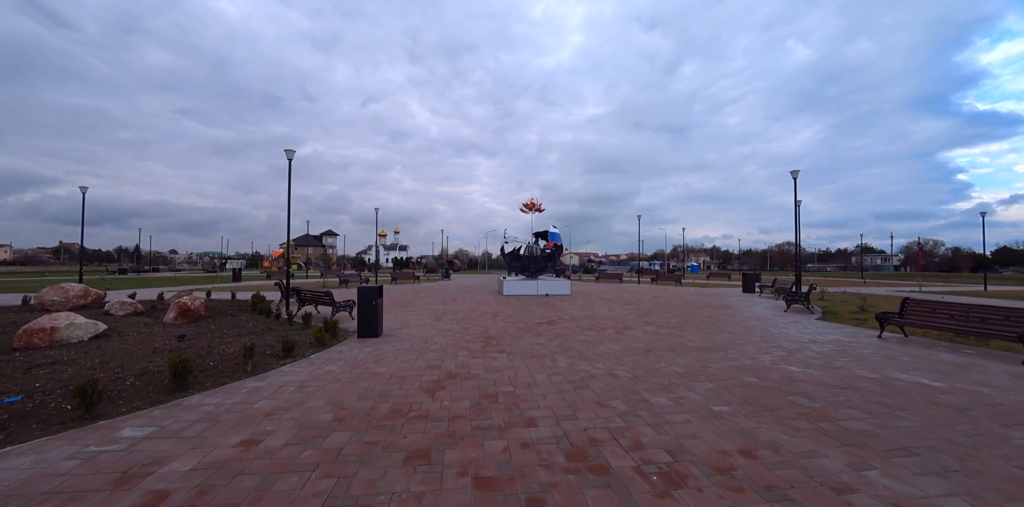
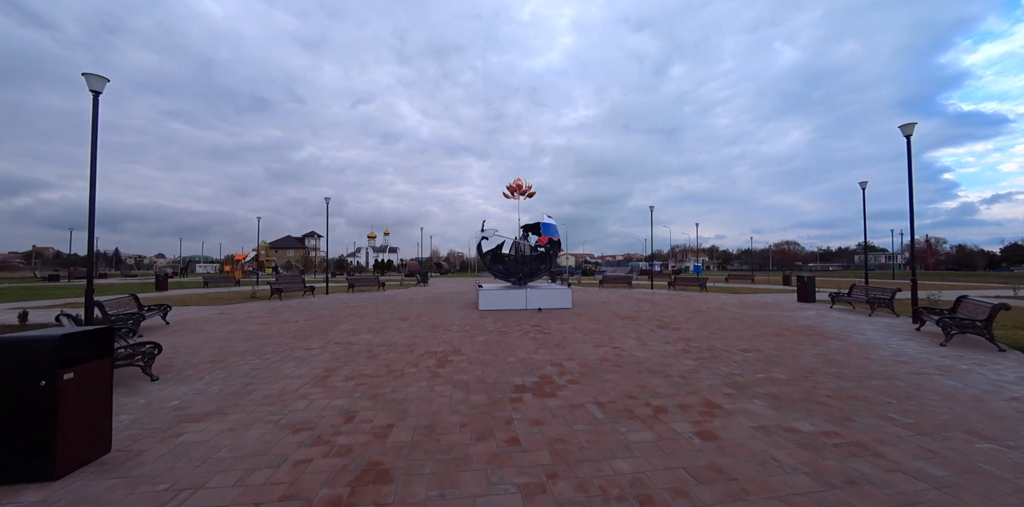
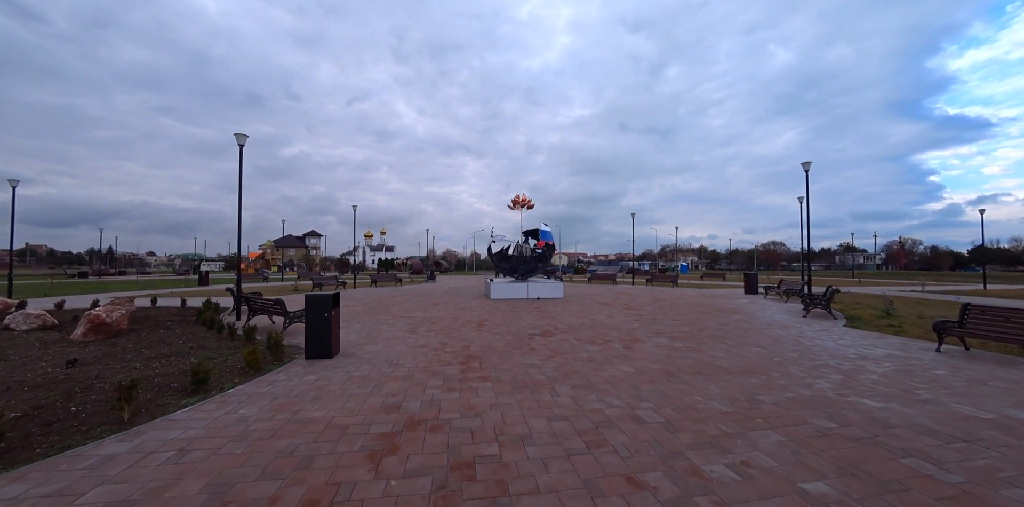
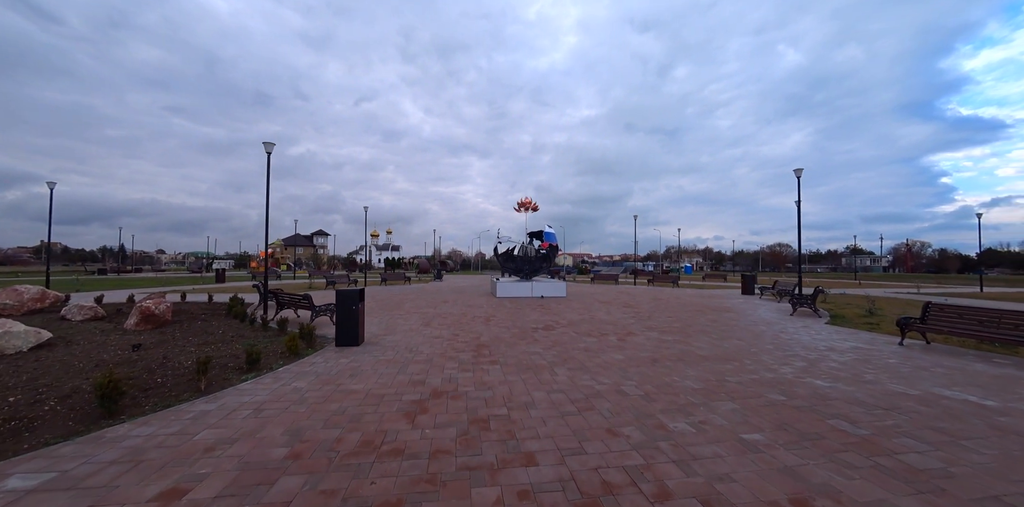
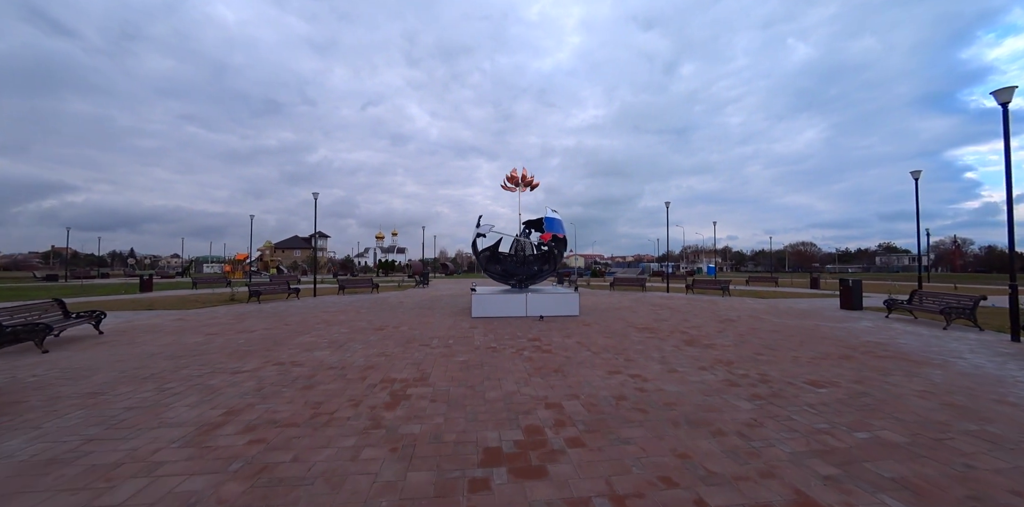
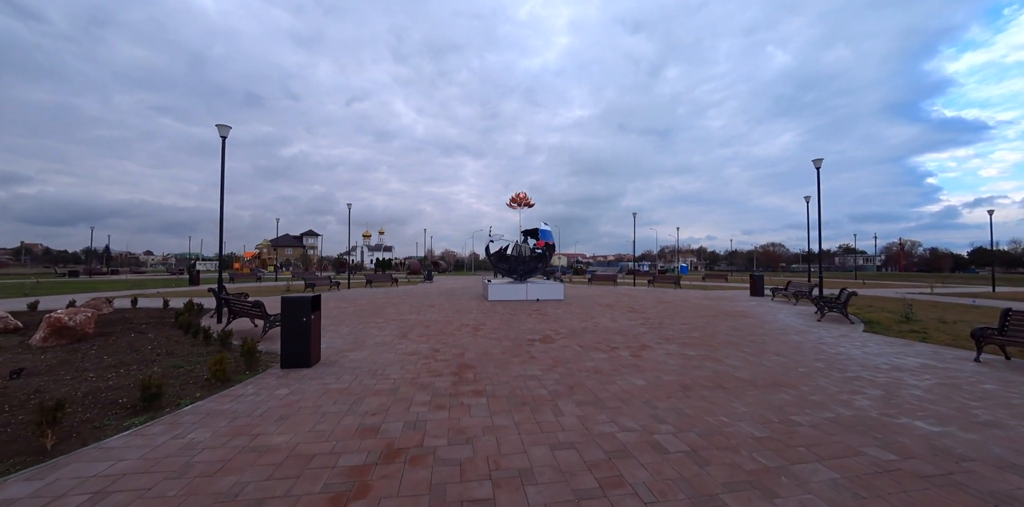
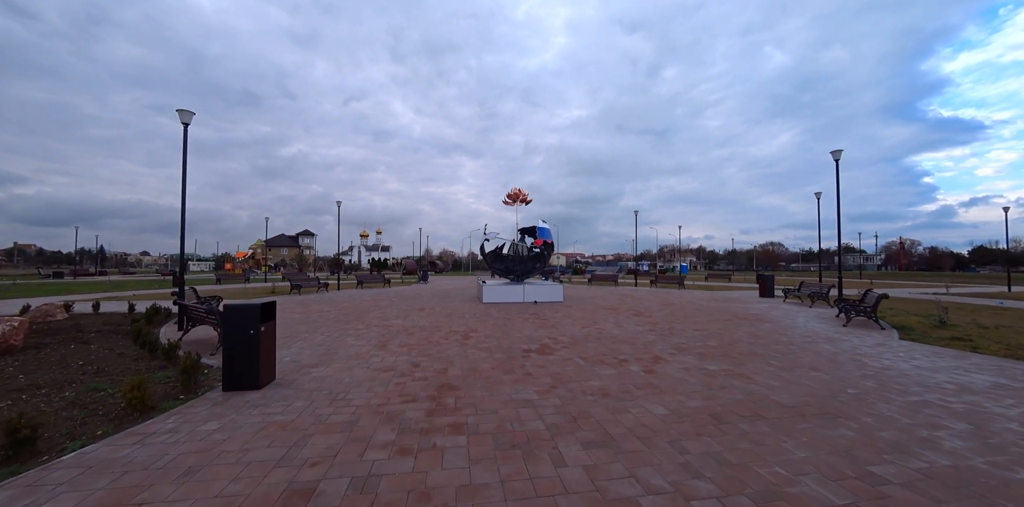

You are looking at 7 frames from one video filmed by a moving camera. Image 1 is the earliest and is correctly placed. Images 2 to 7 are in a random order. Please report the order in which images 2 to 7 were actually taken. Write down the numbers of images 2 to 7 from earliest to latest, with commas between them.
4, 3, 6, 7, 2, 5
